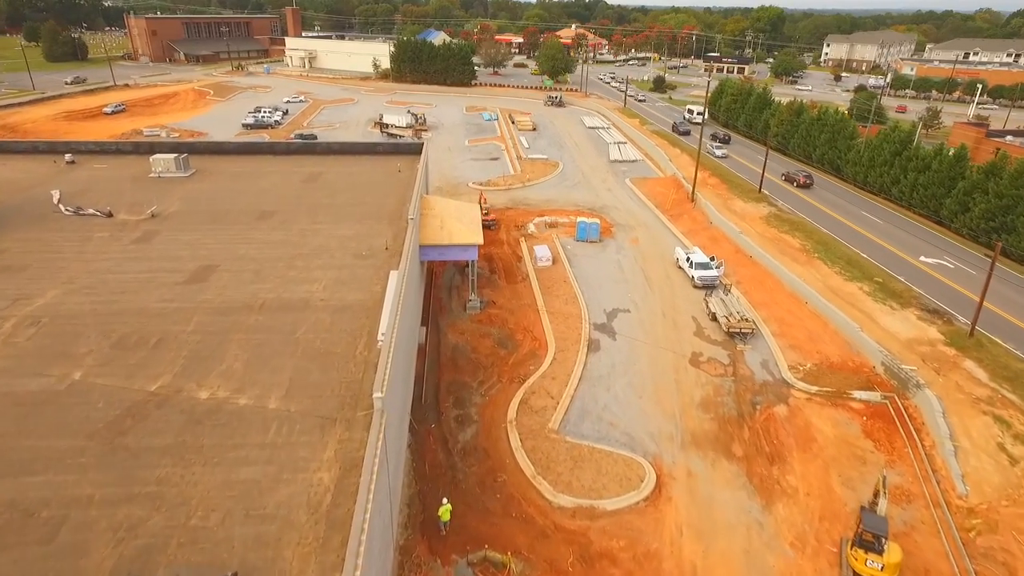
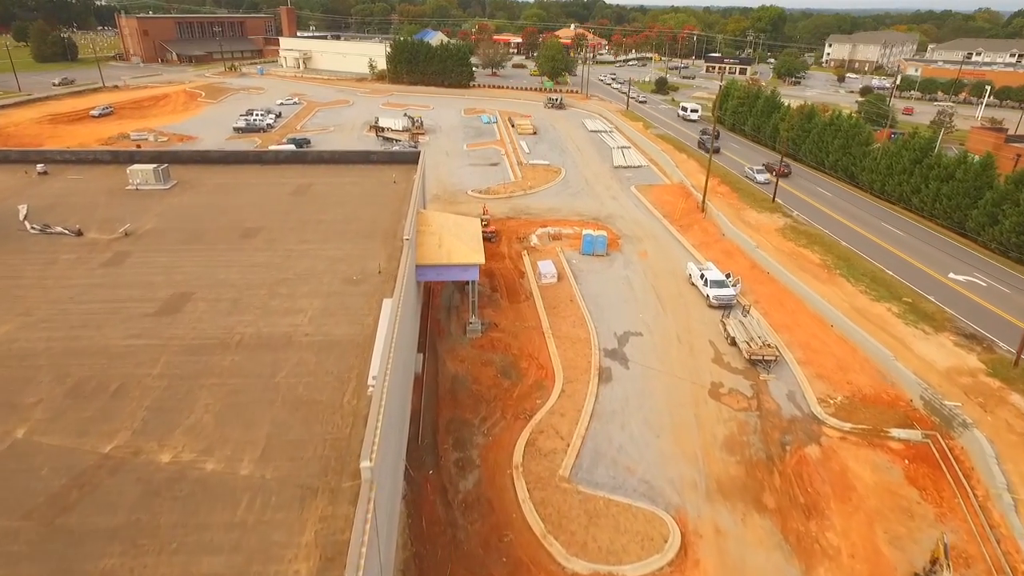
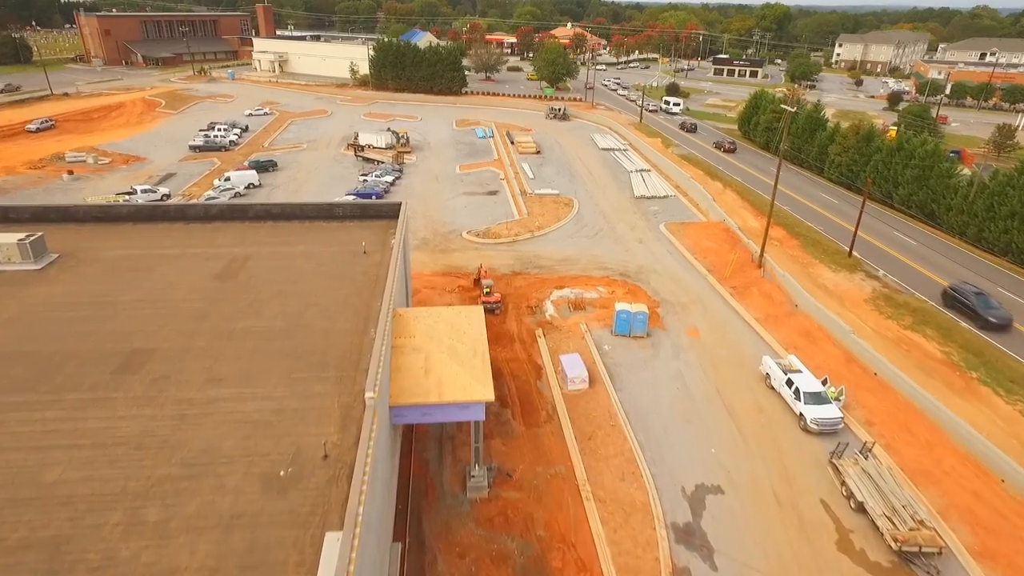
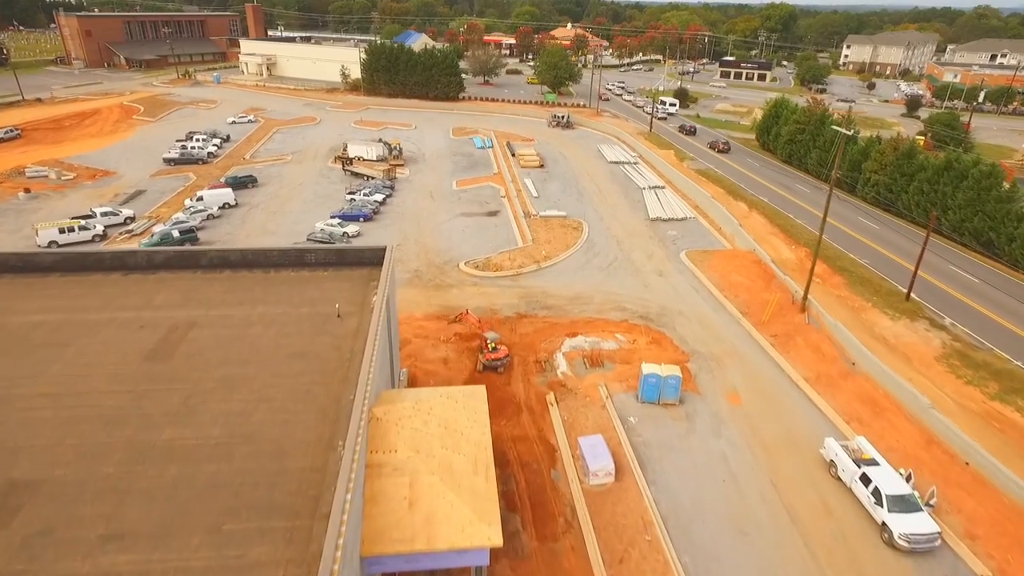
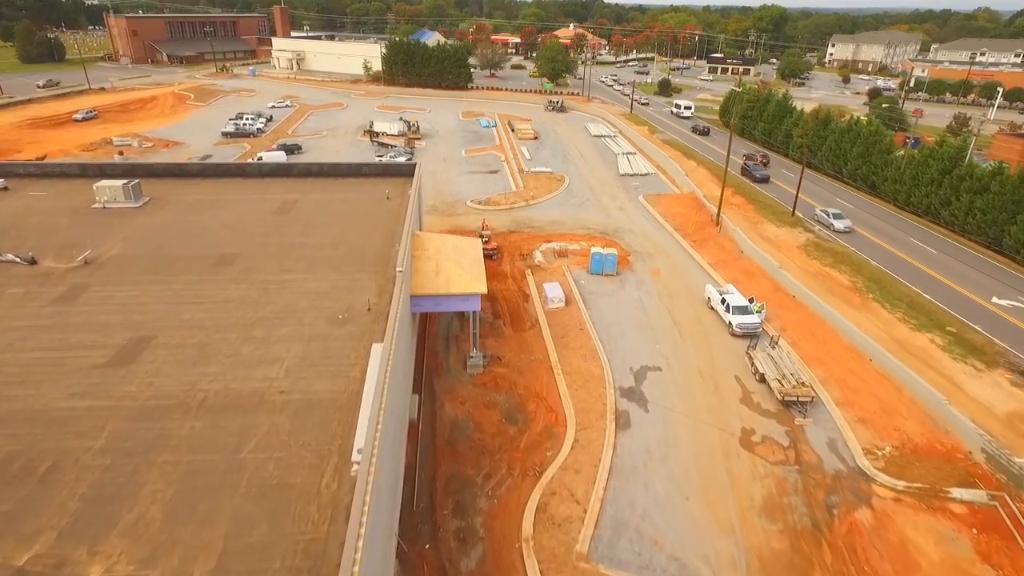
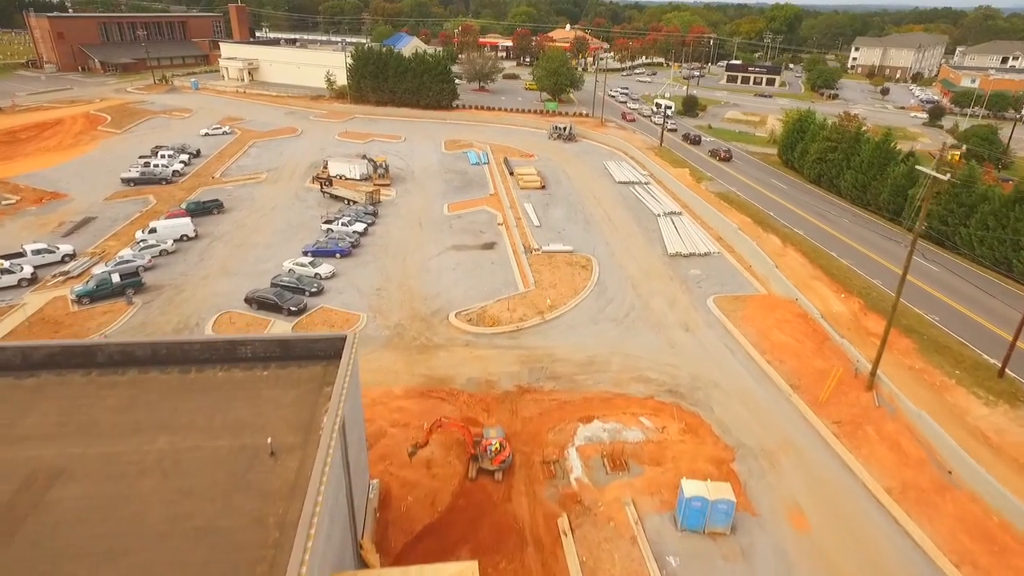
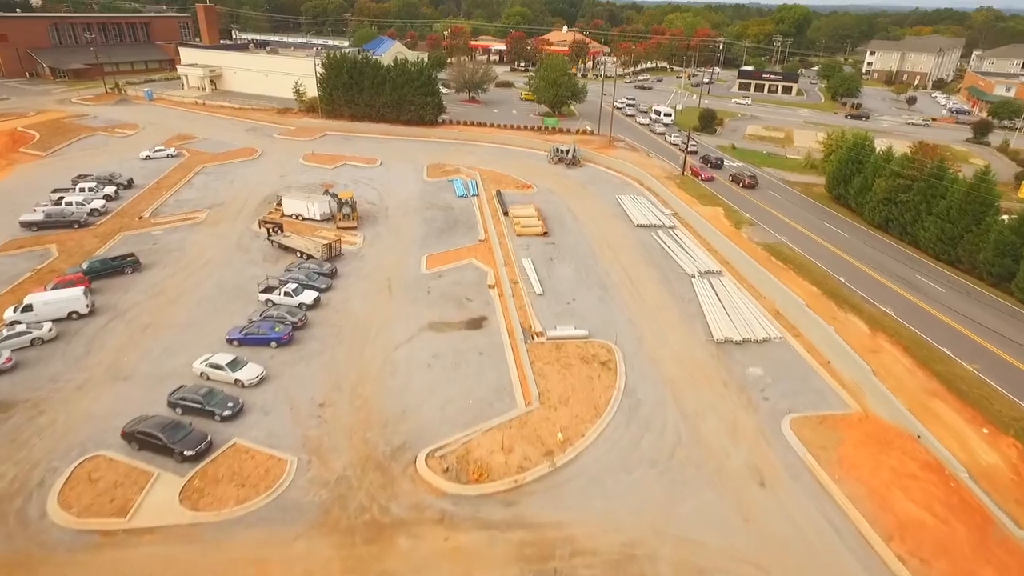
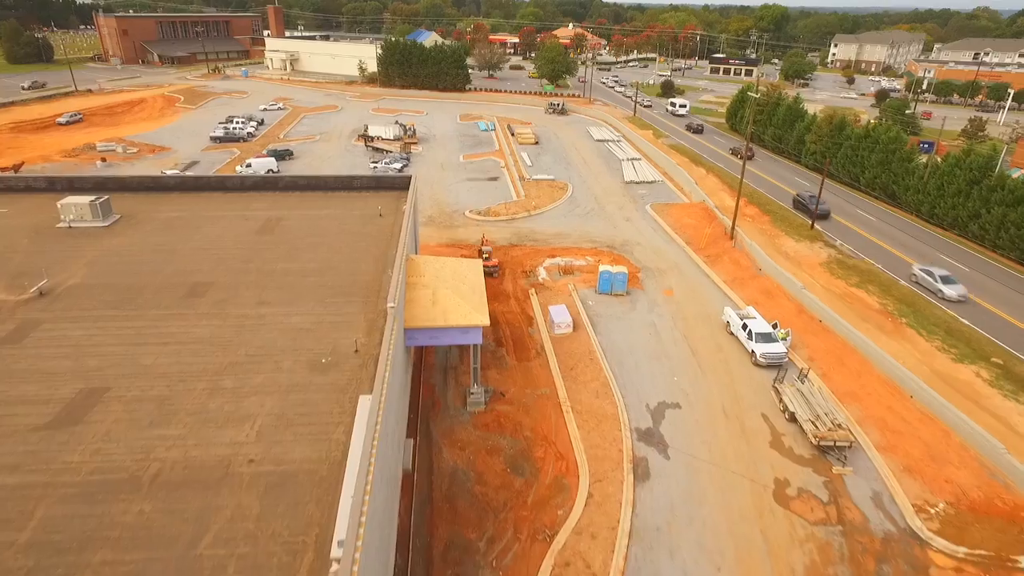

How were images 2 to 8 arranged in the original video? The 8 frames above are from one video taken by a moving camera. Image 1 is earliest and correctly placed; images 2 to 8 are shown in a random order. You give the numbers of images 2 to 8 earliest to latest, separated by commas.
2, 5, 8, 3, 4, 6, 7
